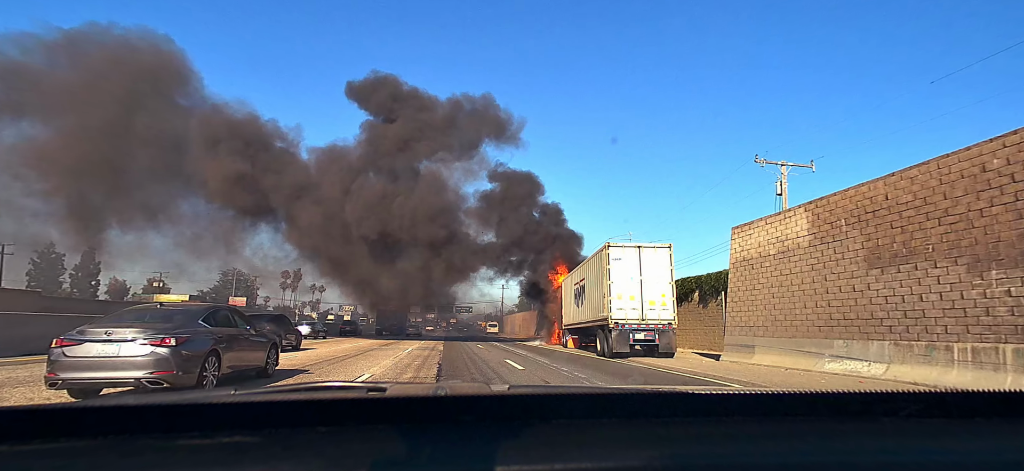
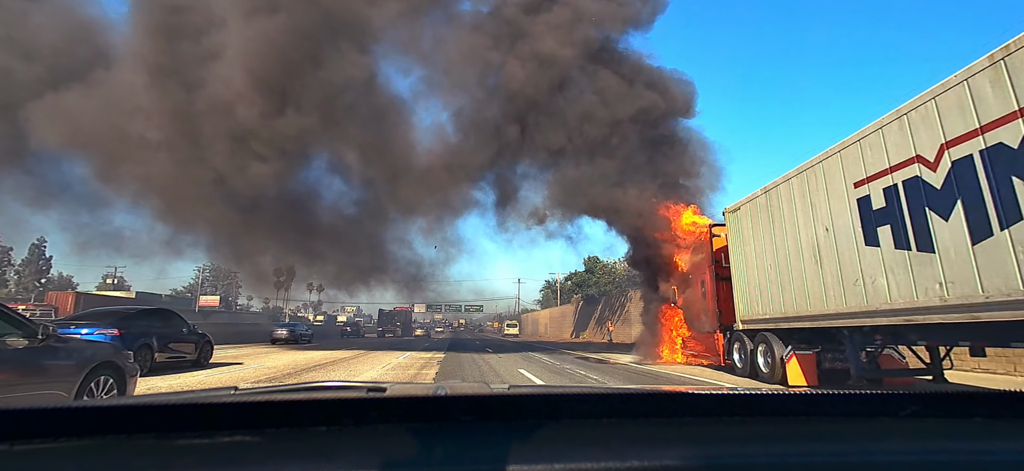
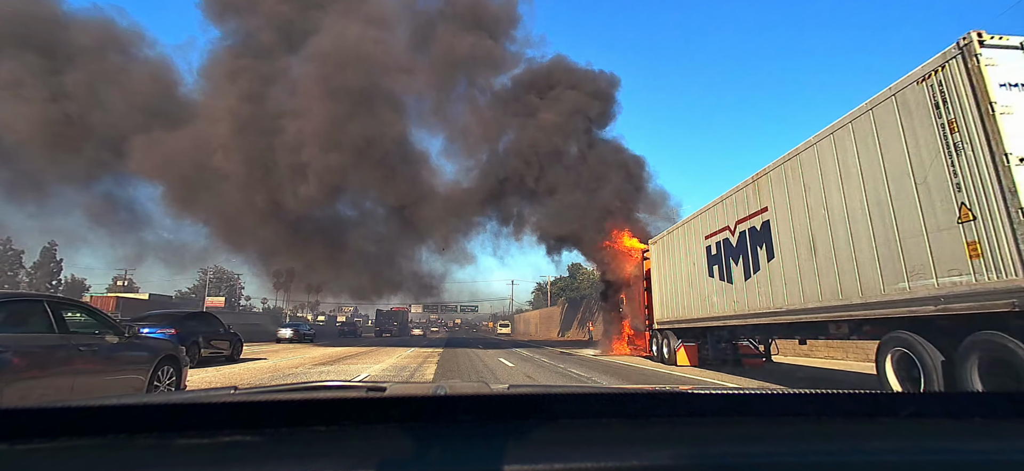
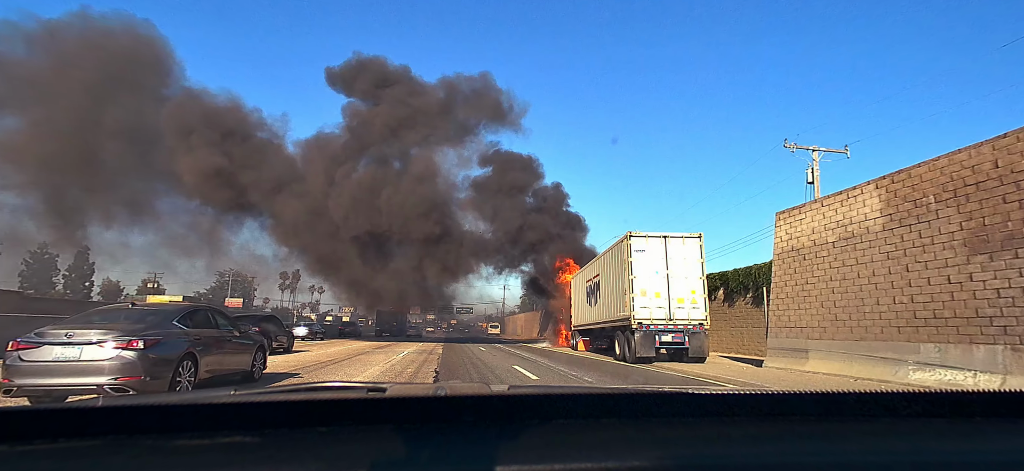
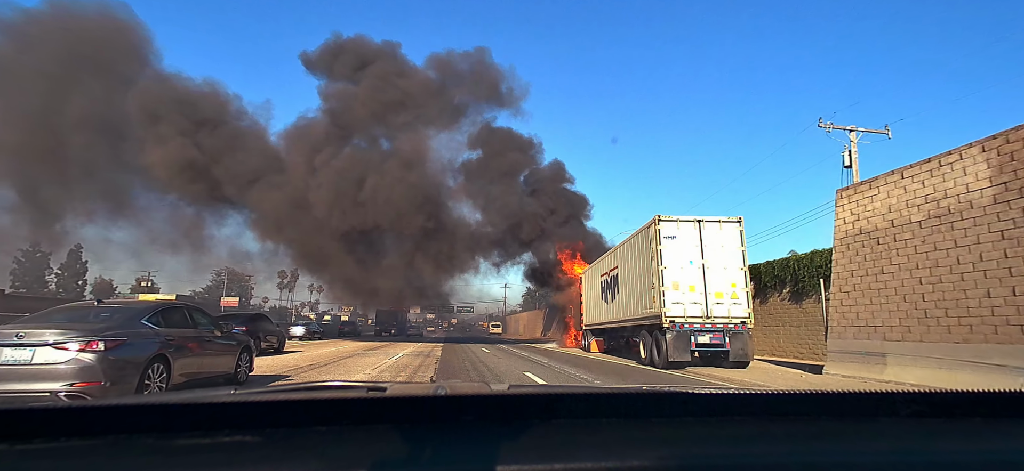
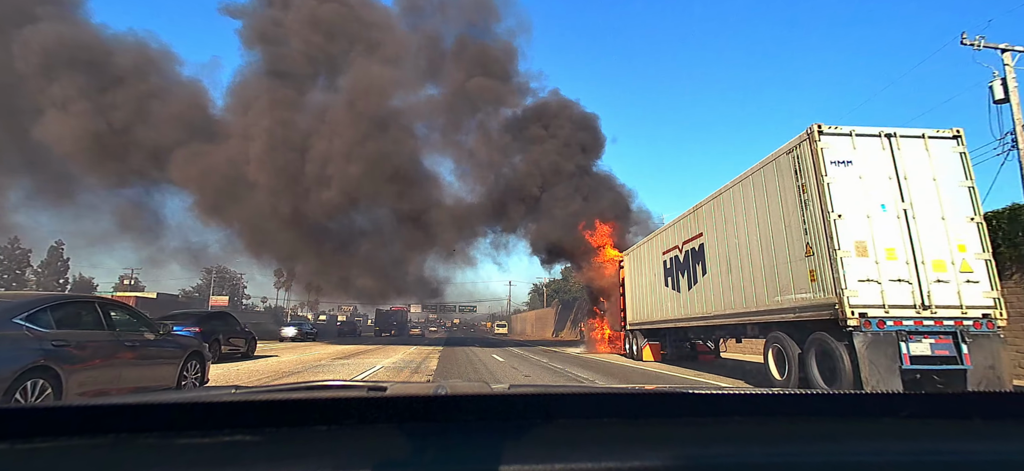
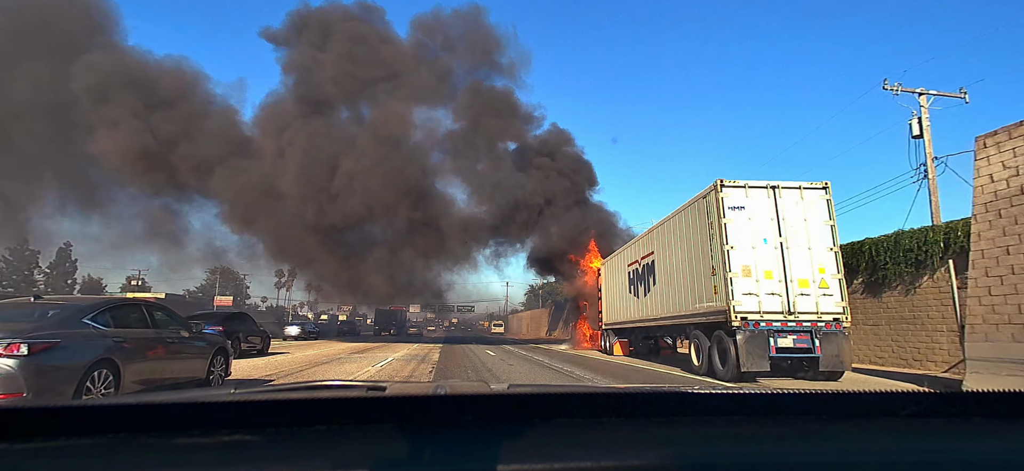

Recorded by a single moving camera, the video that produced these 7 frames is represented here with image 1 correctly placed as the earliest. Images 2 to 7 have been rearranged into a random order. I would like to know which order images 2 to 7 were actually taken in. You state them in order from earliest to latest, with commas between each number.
4, 5, 7, 6, 3, 2
